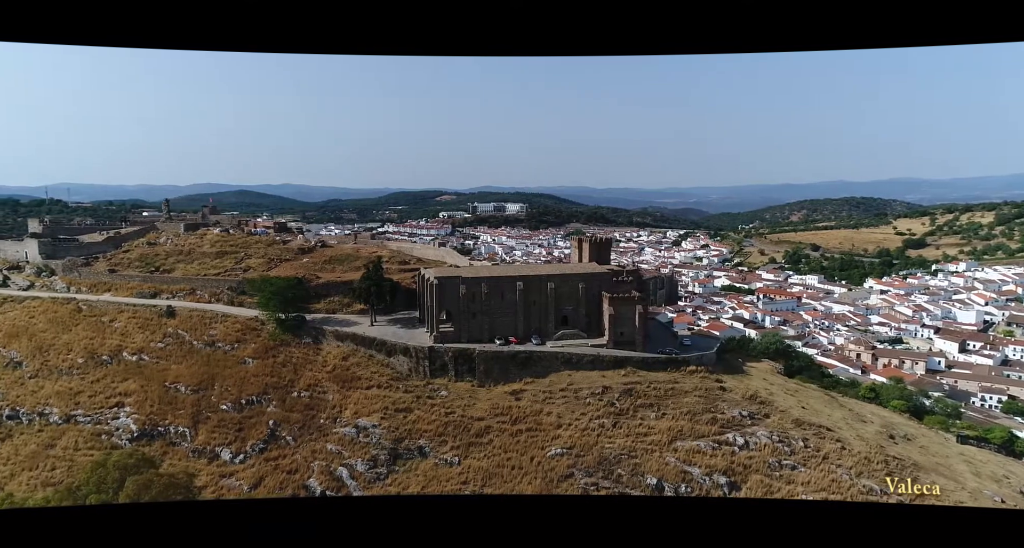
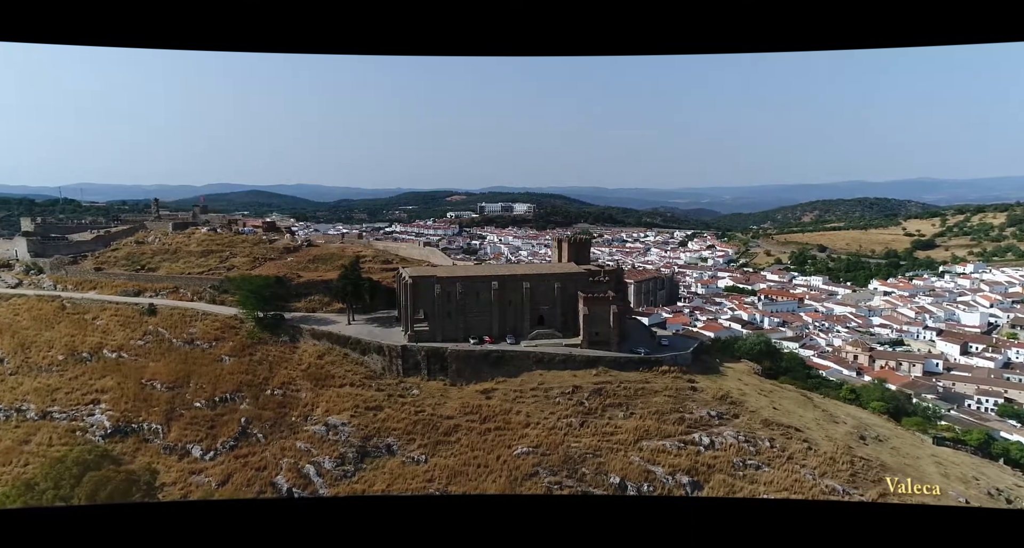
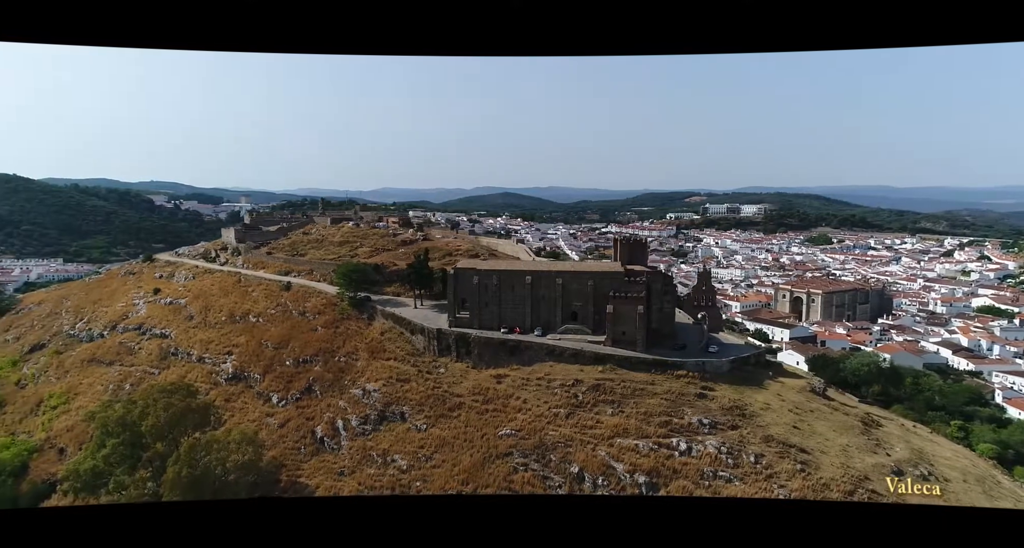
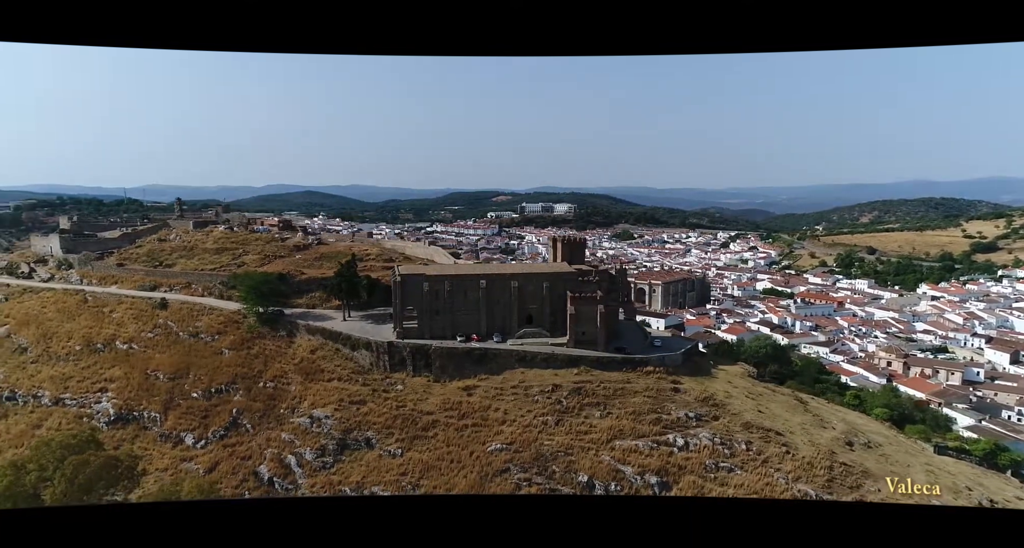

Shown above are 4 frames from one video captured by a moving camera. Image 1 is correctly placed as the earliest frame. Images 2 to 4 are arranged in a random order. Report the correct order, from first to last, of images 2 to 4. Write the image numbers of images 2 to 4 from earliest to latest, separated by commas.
2, 4, 3
